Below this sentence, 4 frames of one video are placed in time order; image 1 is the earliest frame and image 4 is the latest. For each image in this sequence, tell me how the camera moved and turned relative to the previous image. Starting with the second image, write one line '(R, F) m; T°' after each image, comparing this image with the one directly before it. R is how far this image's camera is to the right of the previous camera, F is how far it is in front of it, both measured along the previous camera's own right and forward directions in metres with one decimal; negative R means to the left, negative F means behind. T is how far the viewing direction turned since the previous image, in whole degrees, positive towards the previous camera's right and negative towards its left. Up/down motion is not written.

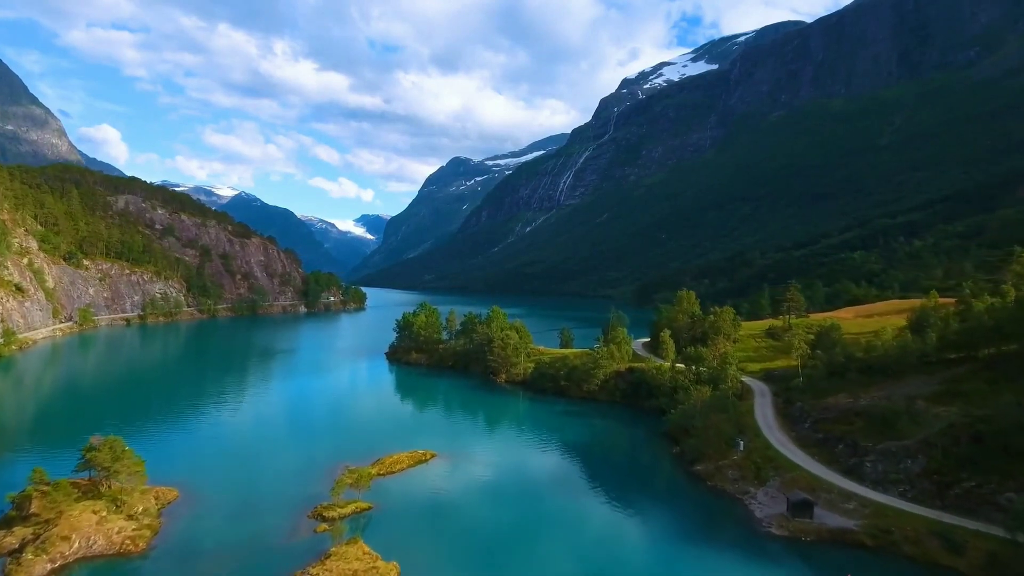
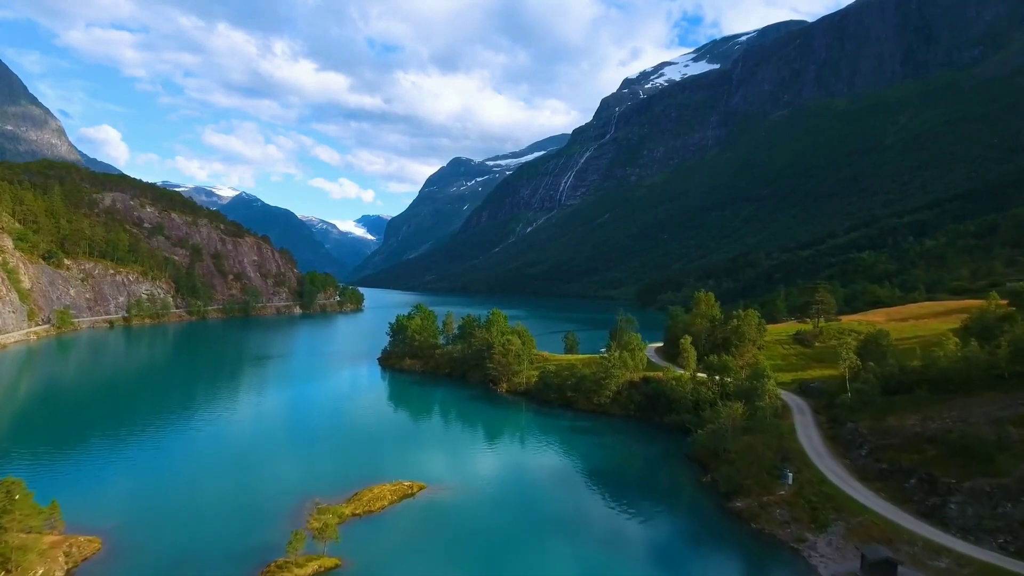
(-0.1, +5.4) m; 0°
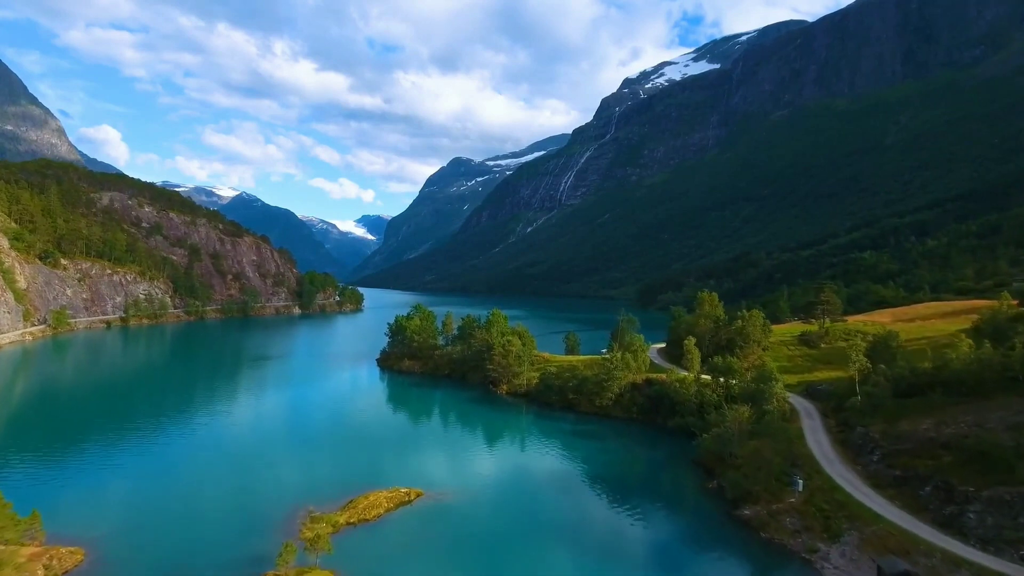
(0.0, +0.9) m; 0°
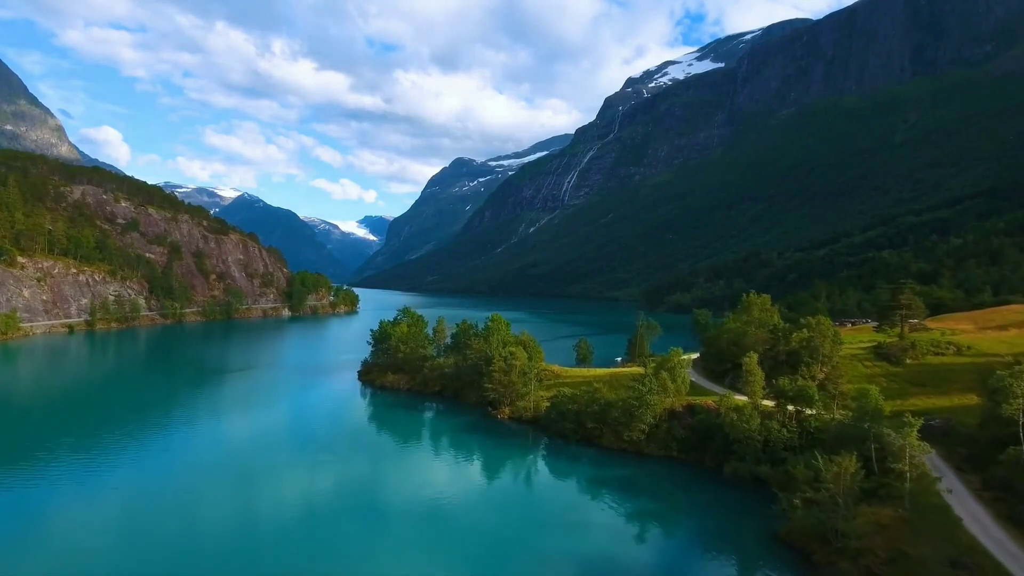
(-0.1, +10.4) m; 0°
